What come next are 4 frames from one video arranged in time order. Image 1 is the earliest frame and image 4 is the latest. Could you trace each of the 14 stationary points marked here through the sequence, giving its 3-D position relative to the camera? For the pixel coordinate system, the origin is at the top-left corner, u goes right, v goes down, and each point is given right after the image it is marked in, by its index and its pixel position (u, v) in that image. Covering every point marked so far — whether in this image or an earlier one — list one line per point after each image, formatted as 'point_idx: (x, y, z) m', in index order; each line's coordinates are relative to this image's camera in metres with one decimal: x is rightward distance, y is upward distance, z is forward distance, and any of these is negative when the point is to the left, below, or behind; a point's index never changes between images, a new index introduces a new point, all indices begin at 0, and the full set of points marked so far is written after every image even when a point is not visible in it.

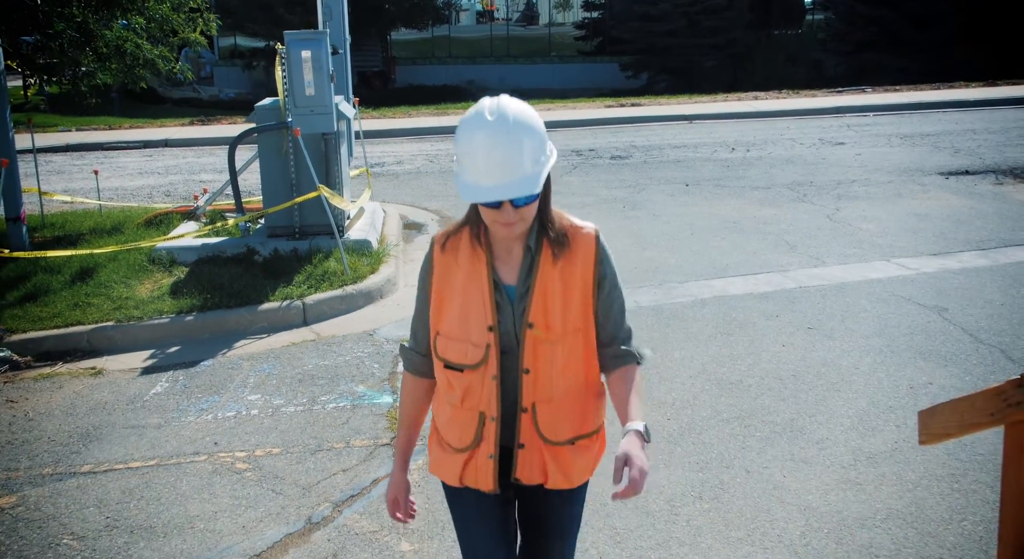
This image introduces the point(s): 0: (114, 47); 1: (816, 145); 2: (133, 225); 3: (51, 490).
0: (-3.5, +2.0, +7.2) m
1: (+4.4, +1.9, +11.8) m
2: (-3.5, +0.5, +7.5) m
3: (-2.1, -0.9, +3.6) m
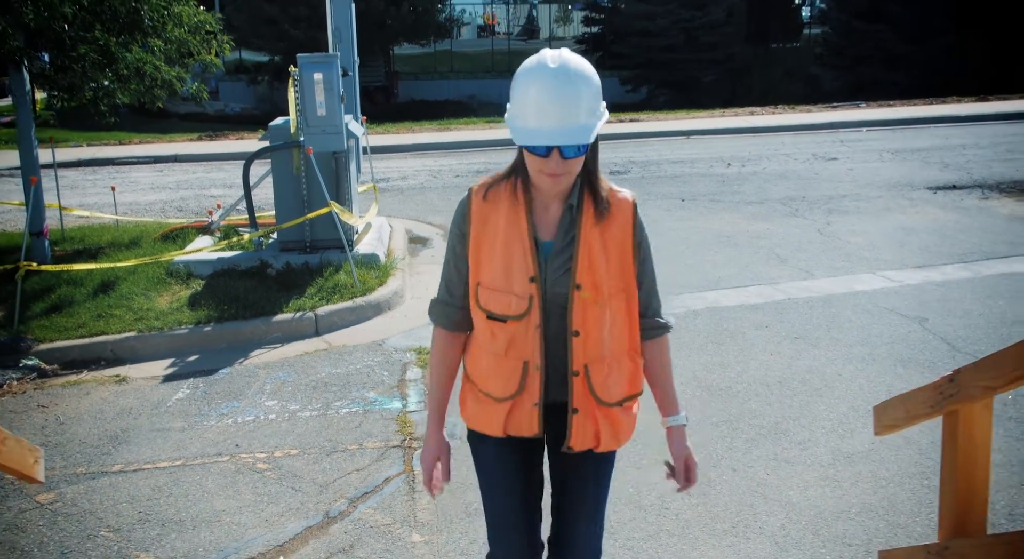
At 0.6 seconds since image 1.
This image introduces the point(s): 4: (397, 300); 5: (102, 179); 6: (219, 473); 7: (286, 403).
0: (-3.5, +1.9, +7.5) m
1: (+4.4, +1.8, +12.1) m
2: (-3.5, +0.4, +7.8) m
3: (-2.0, -1.0, +3.9) m
4: (-0.9, -0.2, +6.4) m
5: (-6.3, +1.5, +12.6) m
6: (-1.4, -0.9, +4.0) m
7: (-1.3, -0.7, +4.8) m
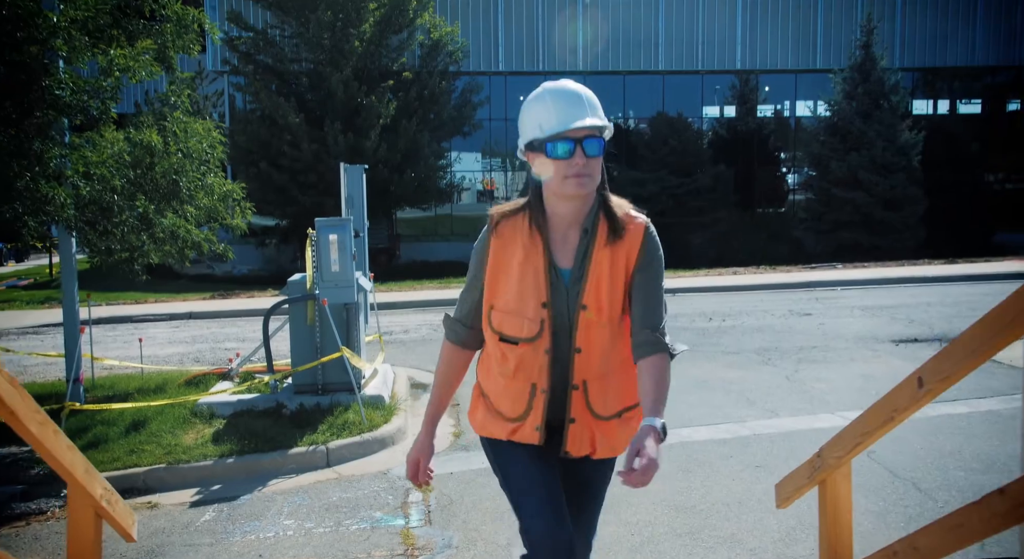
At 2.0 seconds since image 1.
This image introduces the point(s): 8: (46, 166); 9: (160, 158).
0: (-3.5, +0.5, +8.5) m
1: (+4.4, -0.6, +13.1) m
2: (-3.5, -1.1, +8.6) m
3: (-2.1, -1.7, +4.5) m
4: (-1.0, -1.4, +7.1) m
5: (-6.4, -0.9, +13.5) m
6: (-1.5, -1.7, +4.6) m
7: (-1.4, -1.6, +5.4) m
8: (-4.1, +1.0, +7.2) m
9: (-3.6, +1.2, +8.3) m
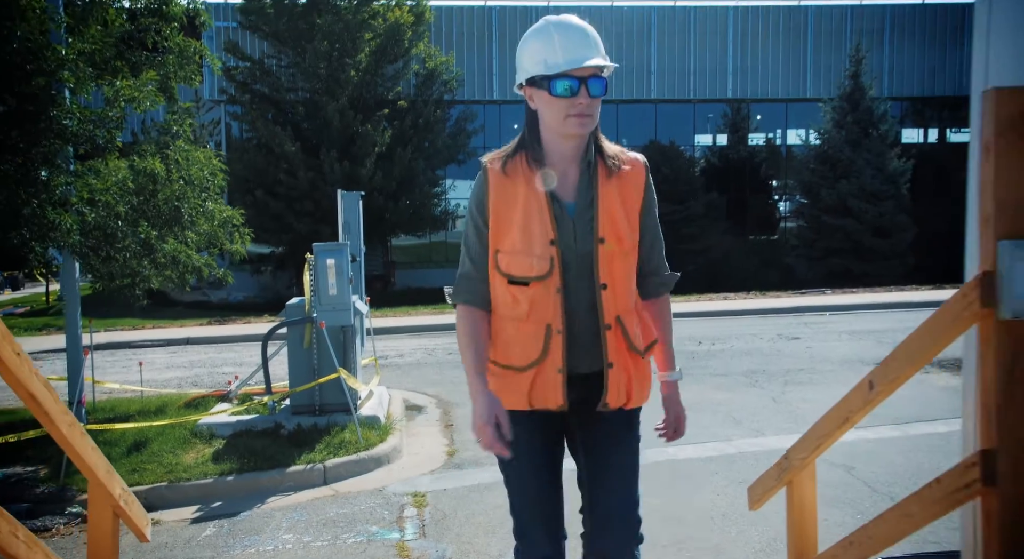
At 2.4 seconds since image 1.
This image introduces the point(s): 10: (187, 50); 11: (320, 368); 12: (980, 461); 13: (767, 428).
0: (-3.6, +0.2, +8.8) m
1: (+4.2, -1.0, +13.3) m
2: (-3.6, -1.4, +8.7) m
3: (-2.2, -1.8, +4.6) m
4: (-1.0, -1.6, +7.3) m
5: (-6.5, -1.3, +13.6) m
6: (-1.5, -1.8, +4.7) m
7: (-1.4, -1.7, +5.6) m
8: (-4.2, +0.8, +7.4) m
9: (-3.7, +1.0, +8.5) m
10: (-3.5, +2.5, +8.7) m
11: (-1.9, -0.9, +8.1) m
12: (+1.3, -0.5, +2.3) m
13: (+2.4, -1.4, +7.8) m
